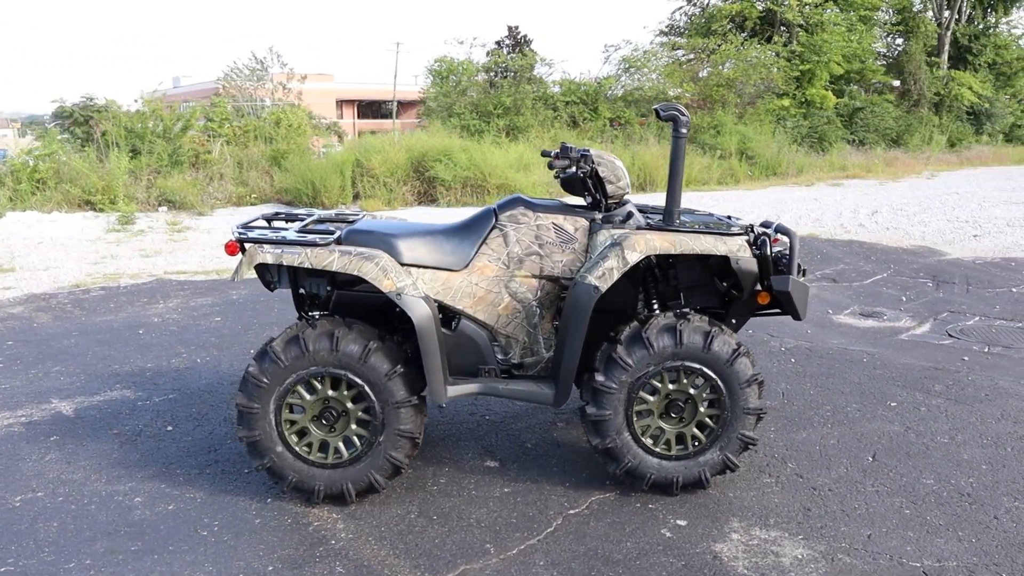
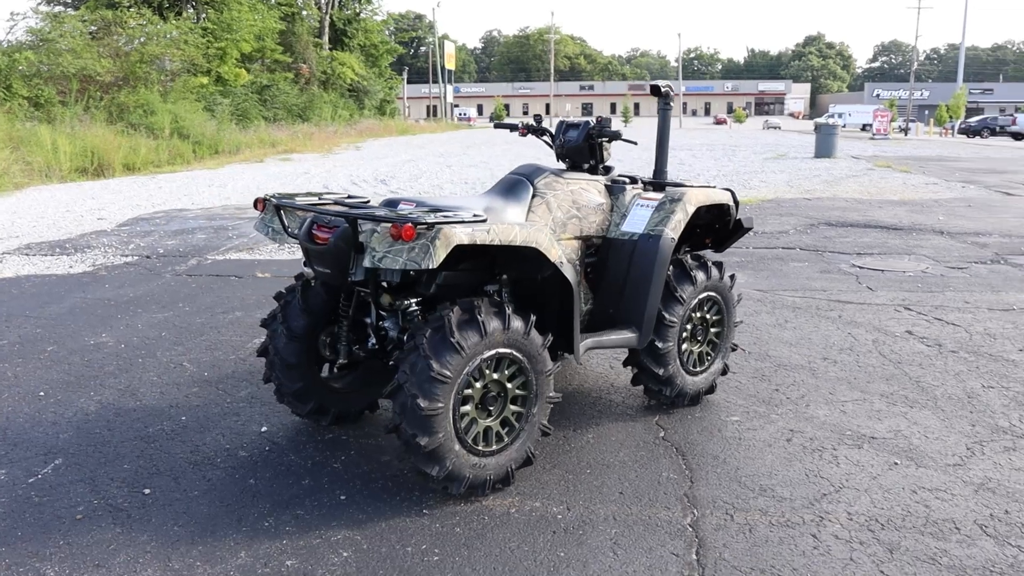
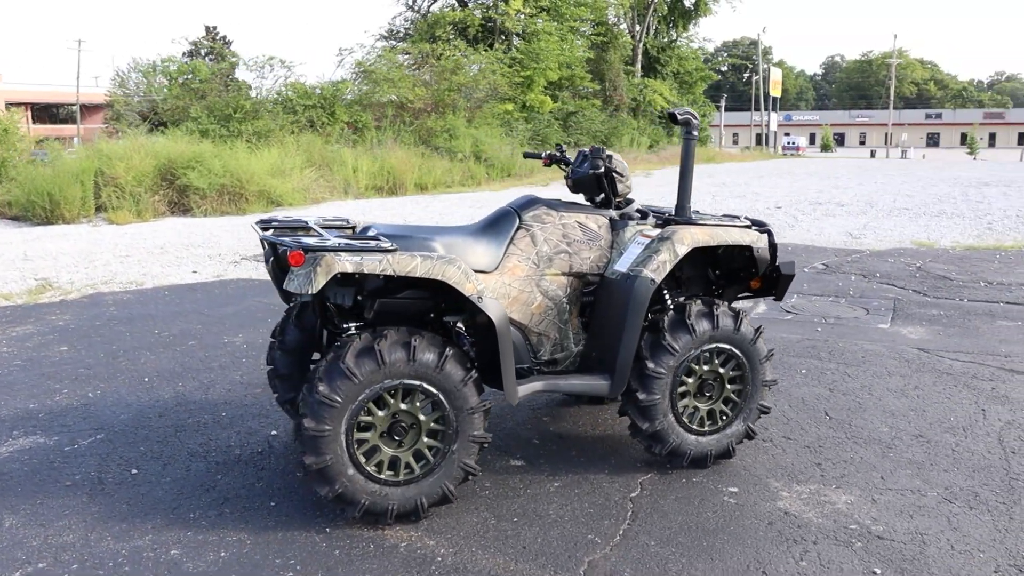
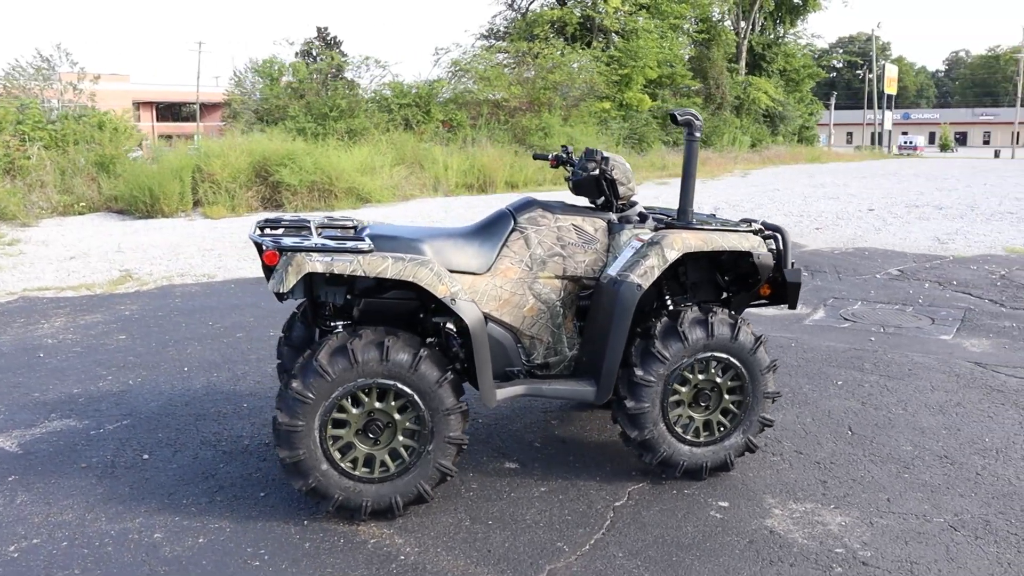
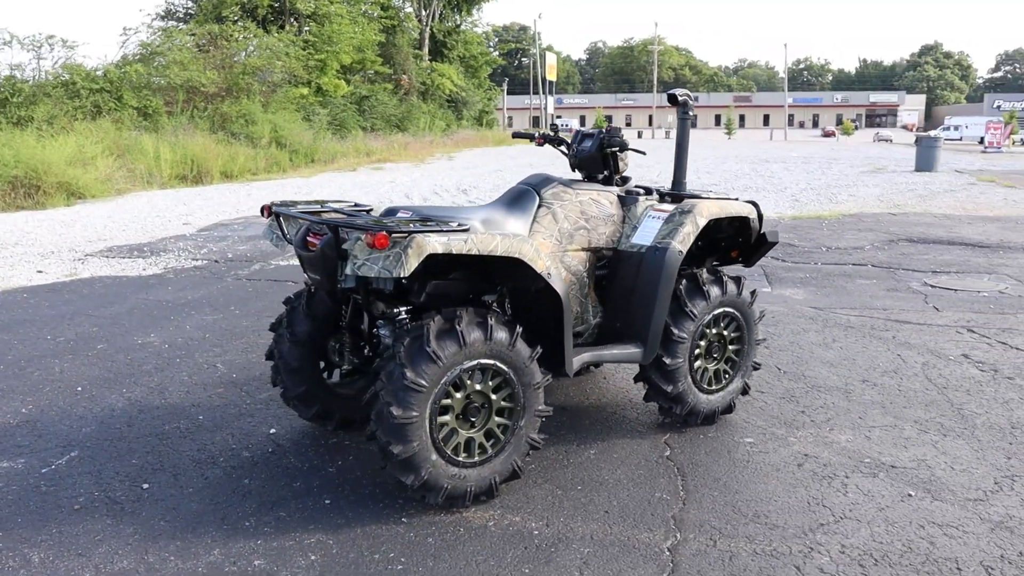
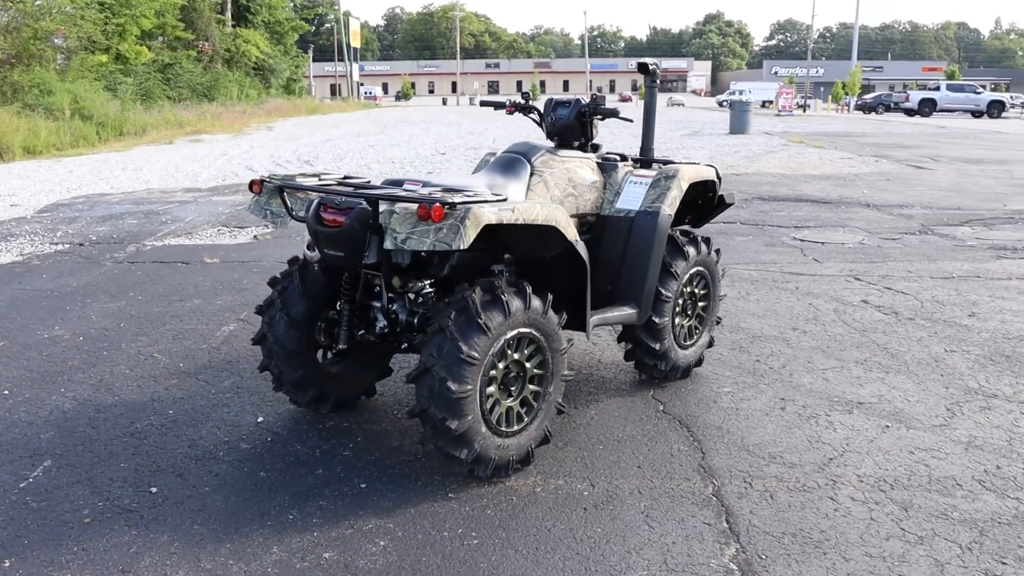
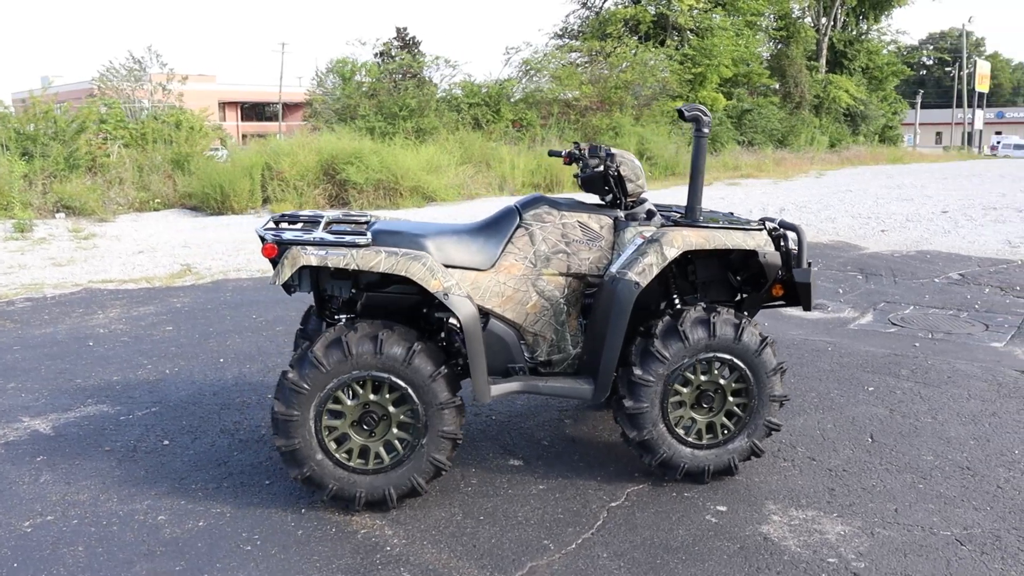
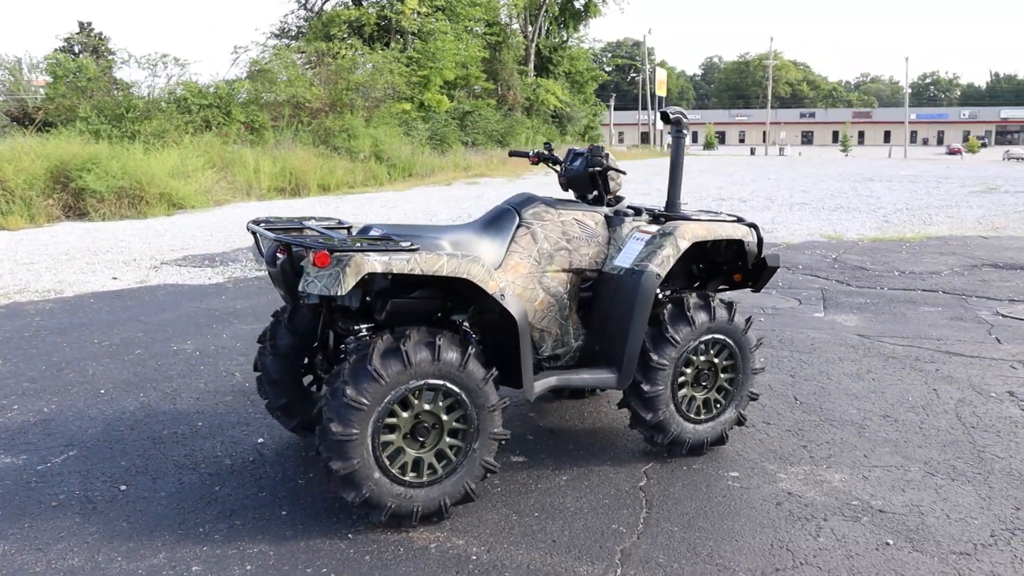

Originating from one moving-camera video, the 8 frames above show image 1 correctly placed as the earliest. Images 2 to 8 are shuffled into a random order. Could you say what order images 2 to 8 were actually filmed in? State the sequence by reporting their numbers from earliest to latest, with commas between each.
7, 4, 3, 8, 5, 2, 6
